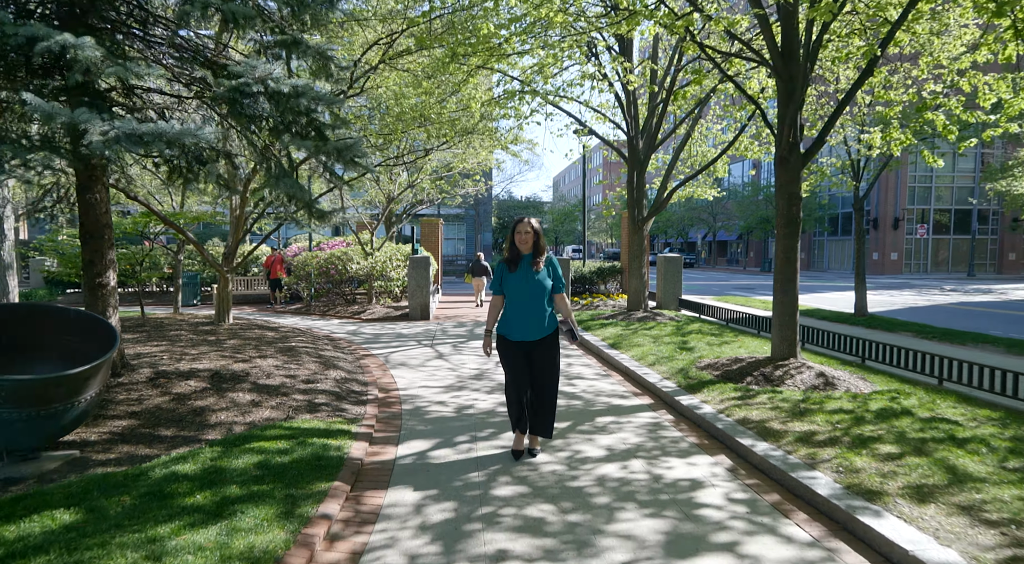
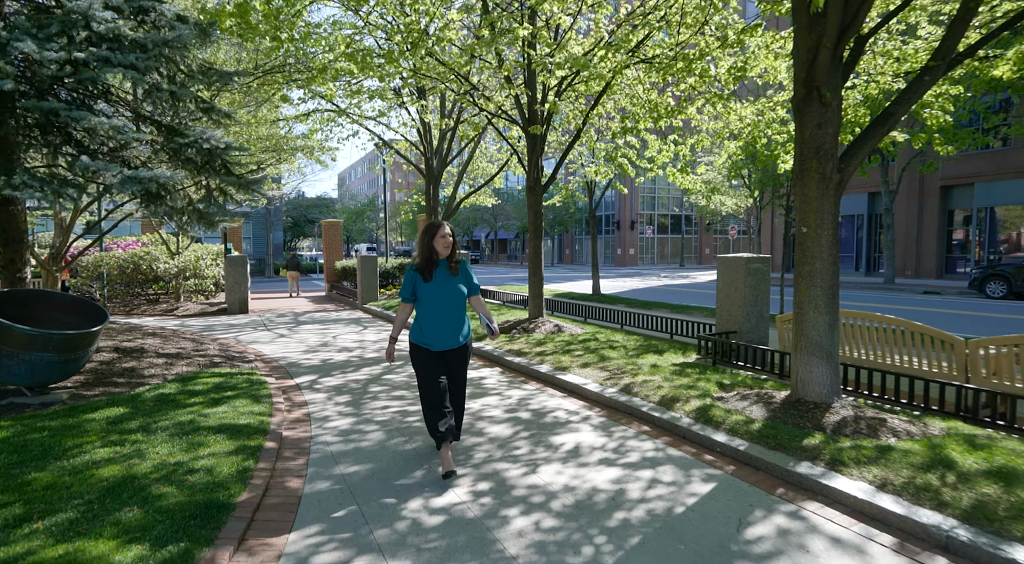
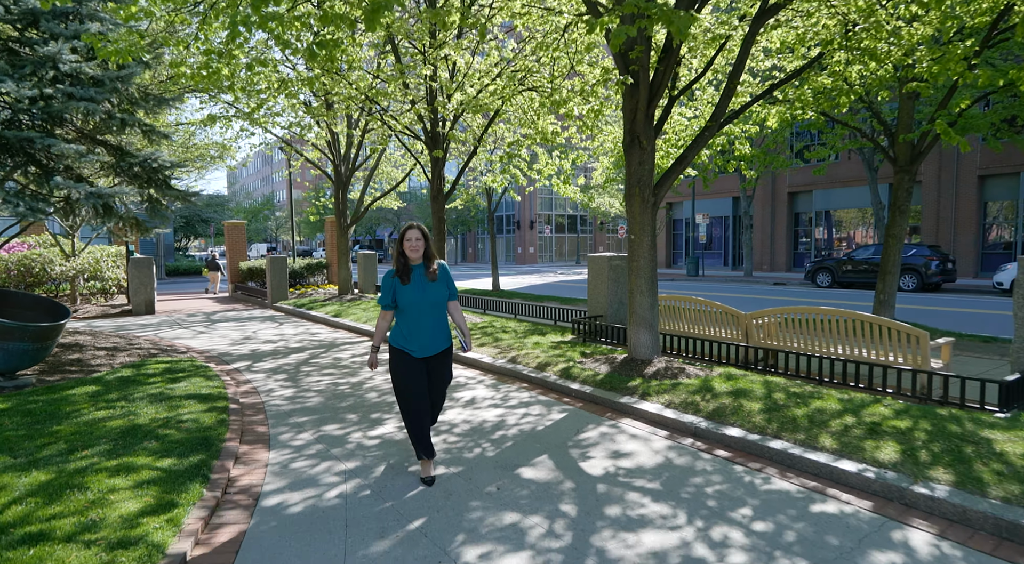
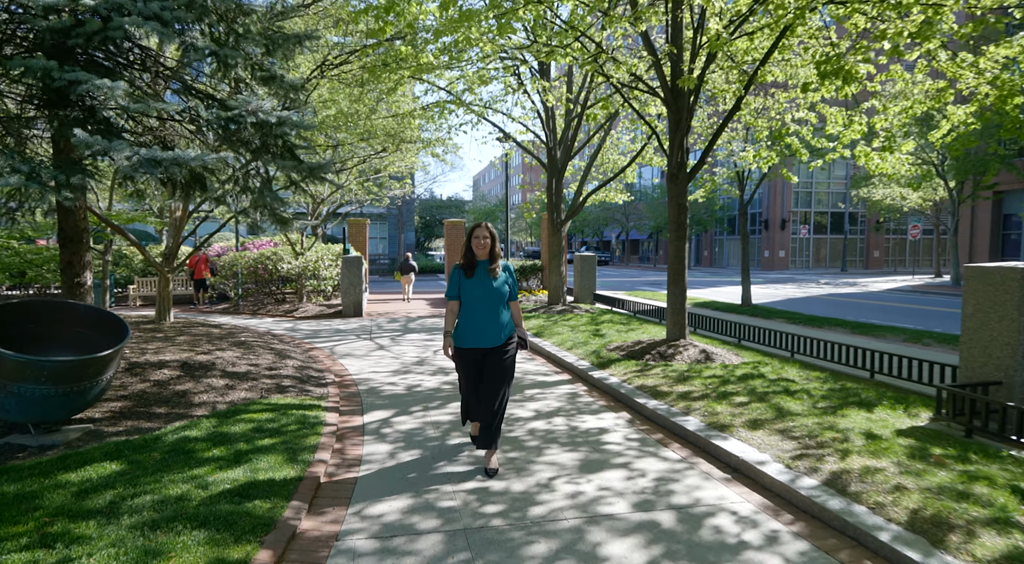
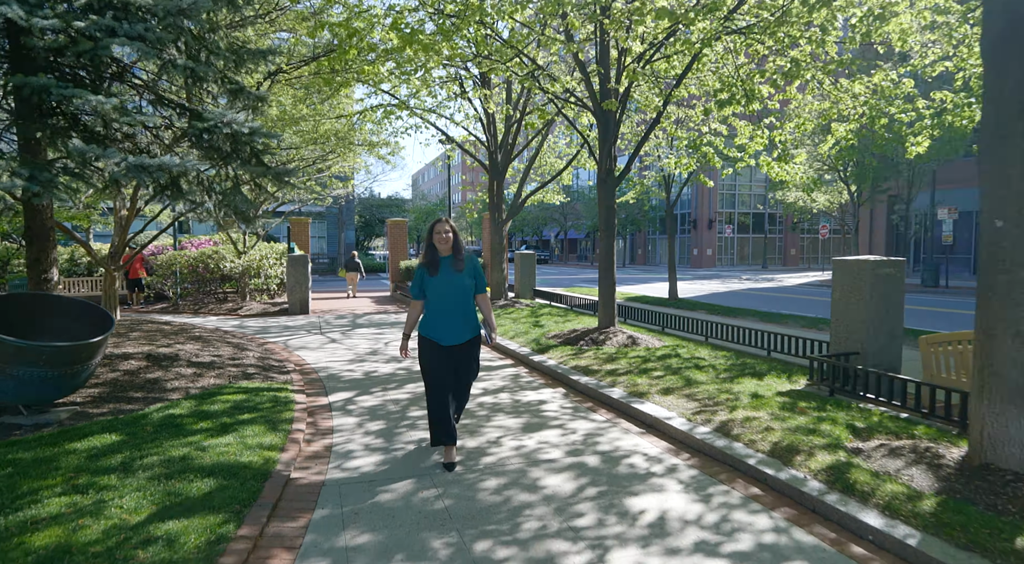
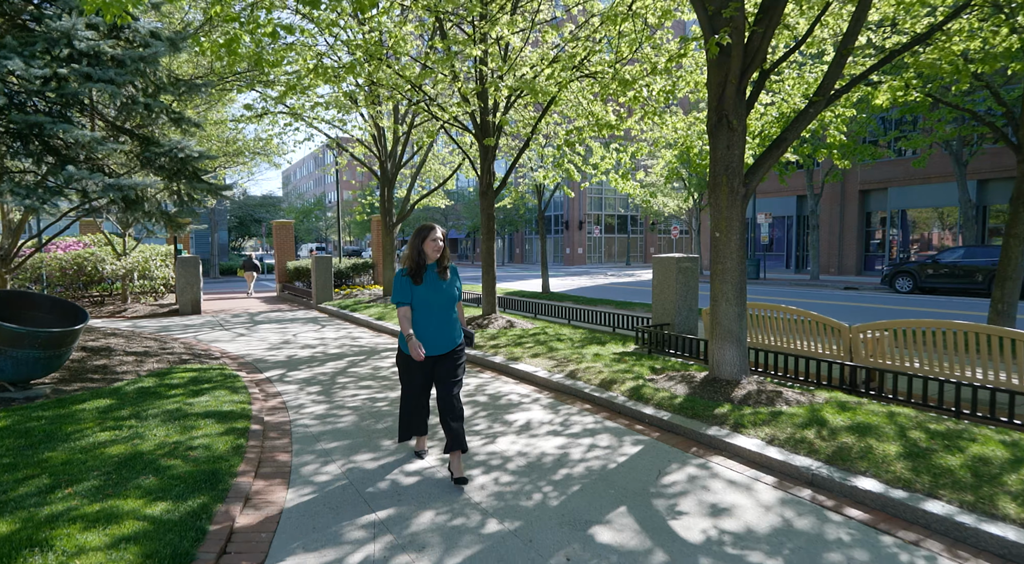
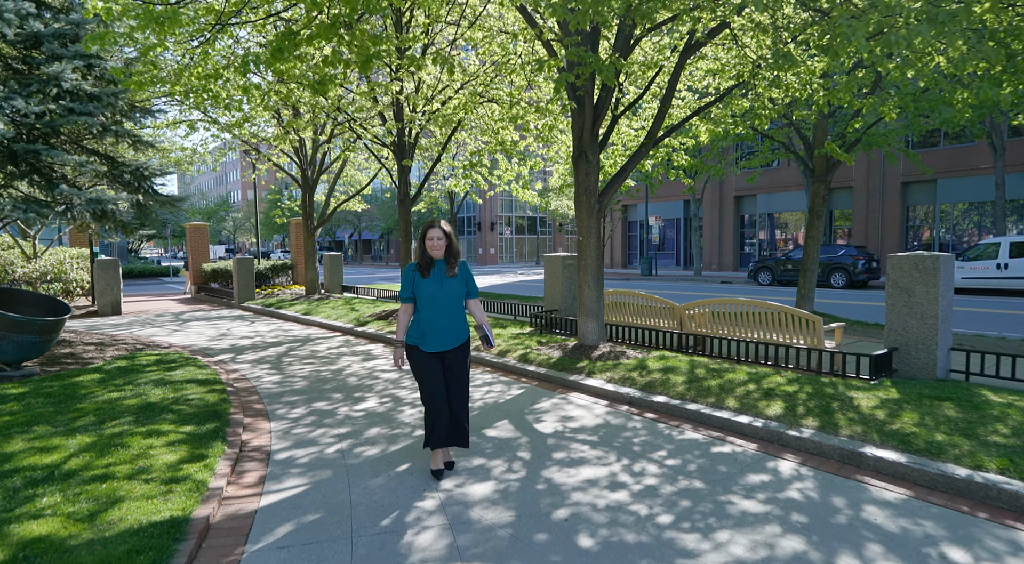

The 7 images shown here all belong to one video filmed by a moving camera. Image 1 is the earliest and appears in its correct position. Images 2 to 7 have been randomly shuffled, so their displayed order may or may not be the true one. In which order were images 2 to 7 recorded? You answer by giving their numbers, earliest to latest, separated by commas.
4, 5, 2, 6, 3, 7
